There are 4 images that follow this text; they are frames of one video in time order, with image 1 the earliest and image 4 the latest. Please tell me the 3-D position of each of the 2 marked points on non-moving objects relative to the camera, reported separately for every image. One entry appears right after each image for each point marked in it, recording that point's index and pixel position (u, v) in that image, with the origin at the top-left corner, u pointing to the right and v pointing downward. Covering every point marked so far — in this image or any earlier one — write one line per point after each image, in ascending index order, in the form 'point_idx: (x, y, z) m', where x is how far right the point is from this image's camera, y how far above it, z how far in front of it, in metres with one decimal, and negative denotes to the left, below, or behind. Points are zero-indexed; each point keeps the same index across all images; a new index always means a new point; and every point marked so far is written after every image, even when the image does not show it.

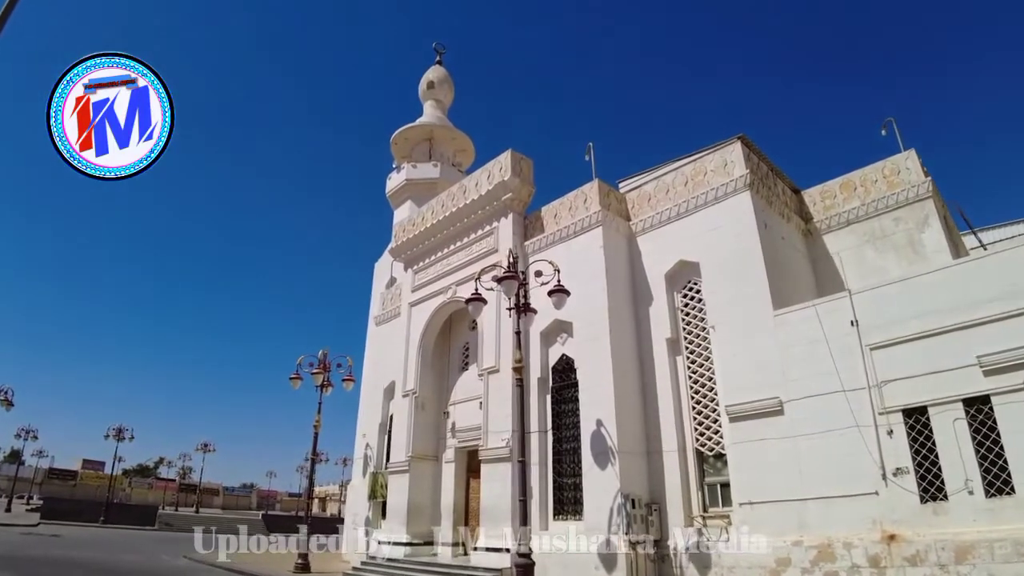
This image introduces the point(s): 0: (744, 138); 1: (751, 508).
0: (+3.7, +2.4, +9.1) m
1: (+3.2, -2.9, +7.7) m
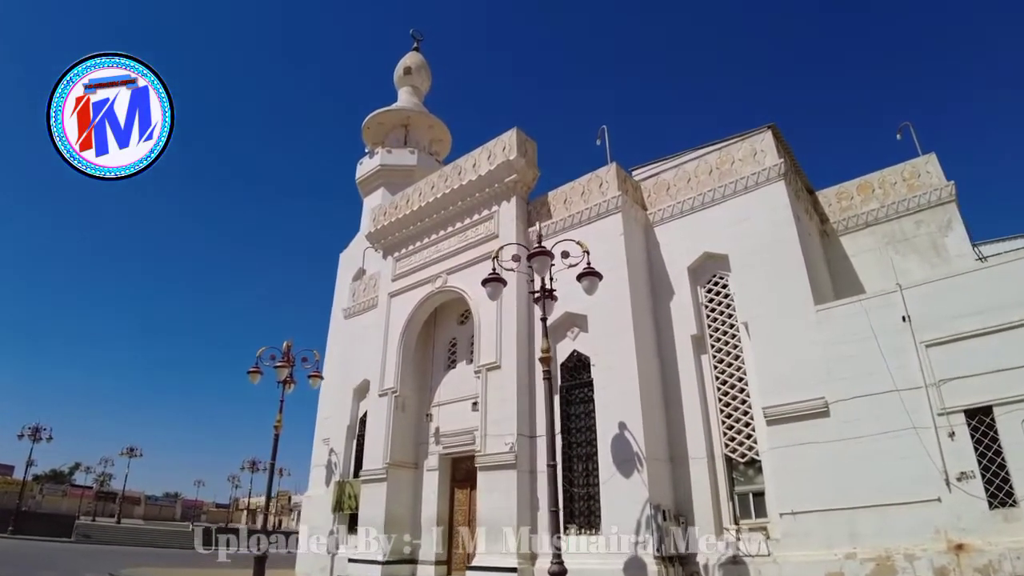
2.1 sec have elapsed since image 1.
0: (+4.0, +2.5, +8.8) m
1: (+3.5, -2.8, +7.1) m
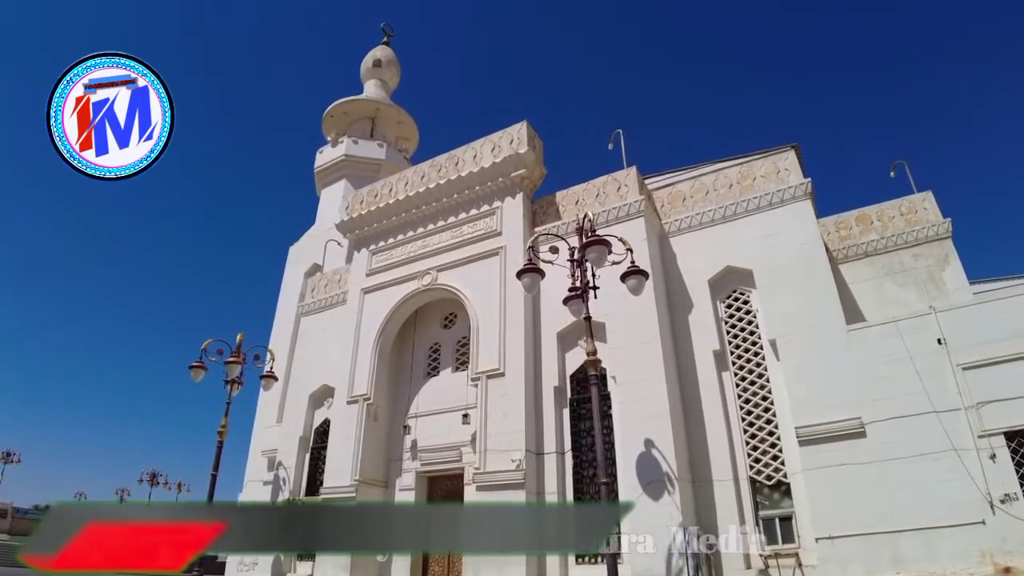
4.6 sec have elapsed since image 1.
0: (+4.4, +2.1, +8.8) m
1: (+3.7, -3.0, +6.8) m
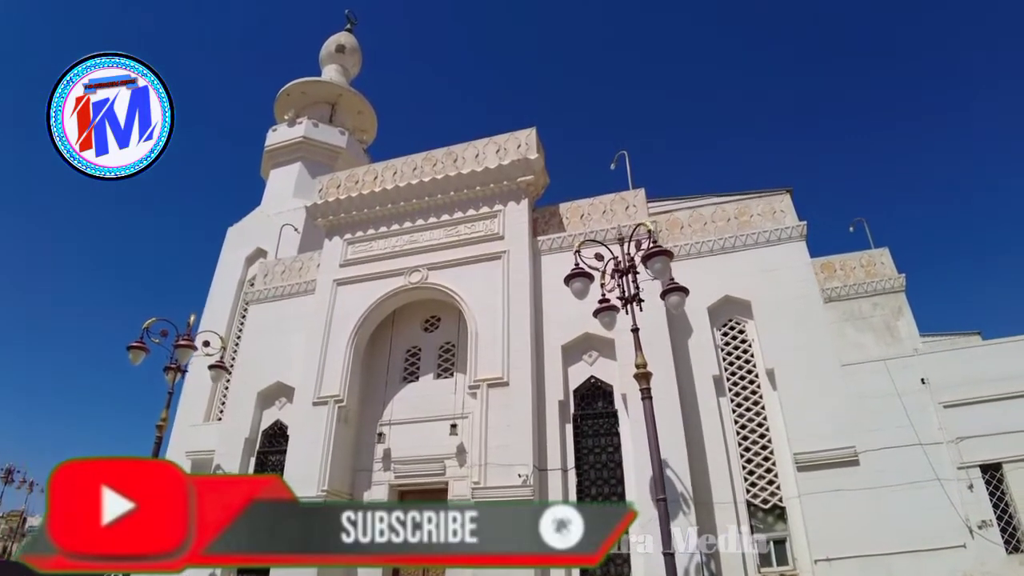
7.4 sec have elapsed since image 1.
0: (+4.5, +1.6, +9.5) m
1: (+3.9, -3.4, +7.0) m
